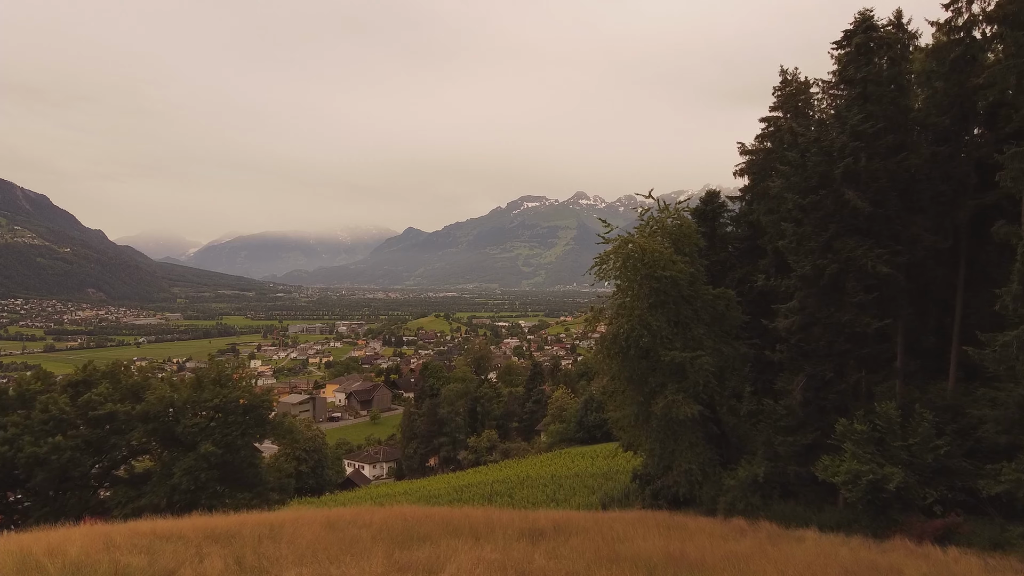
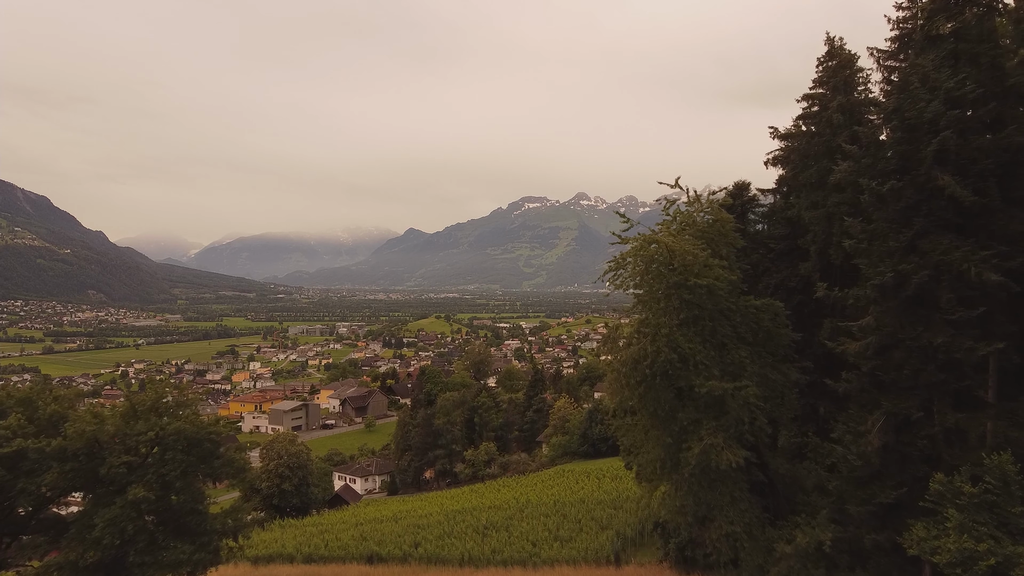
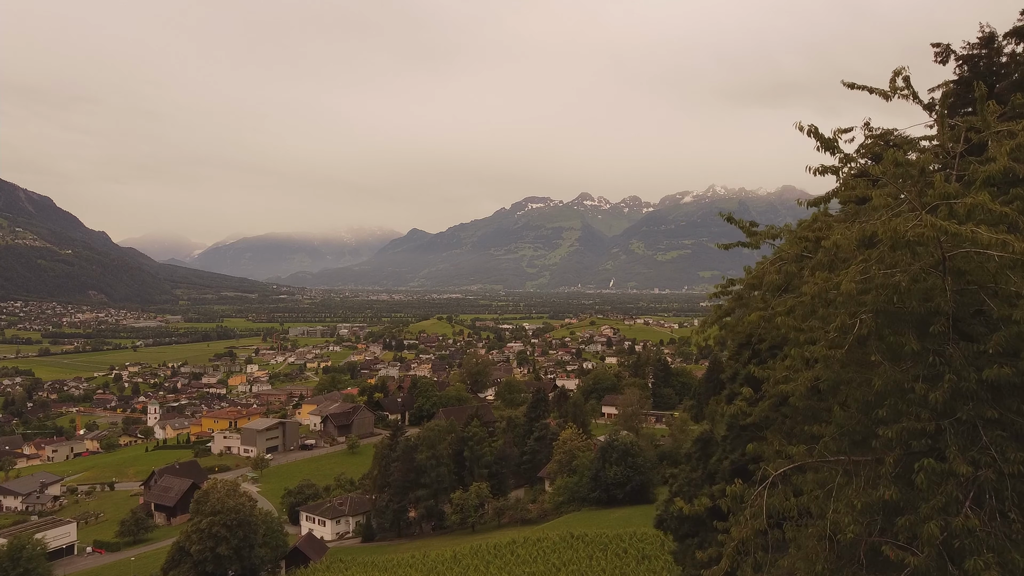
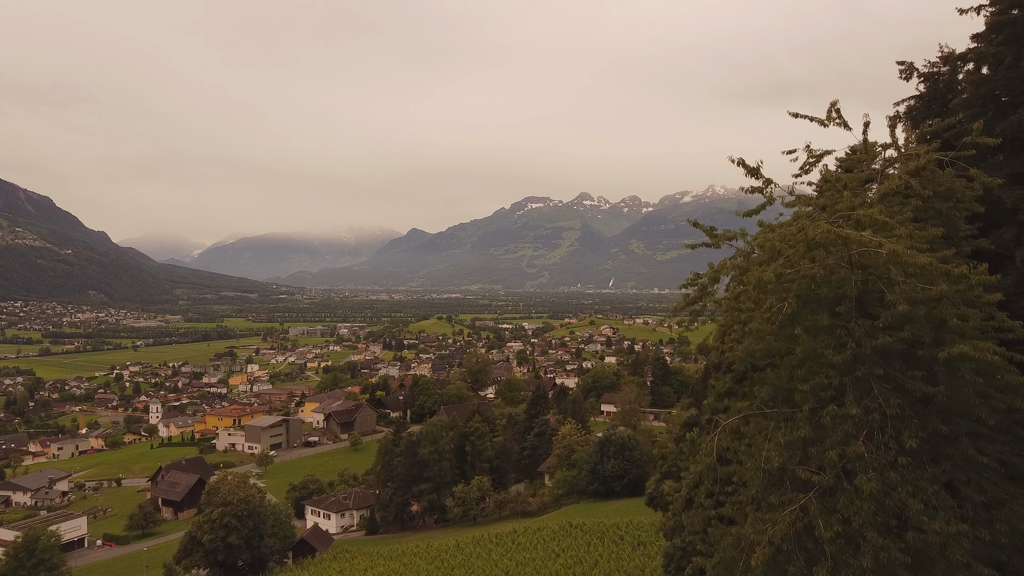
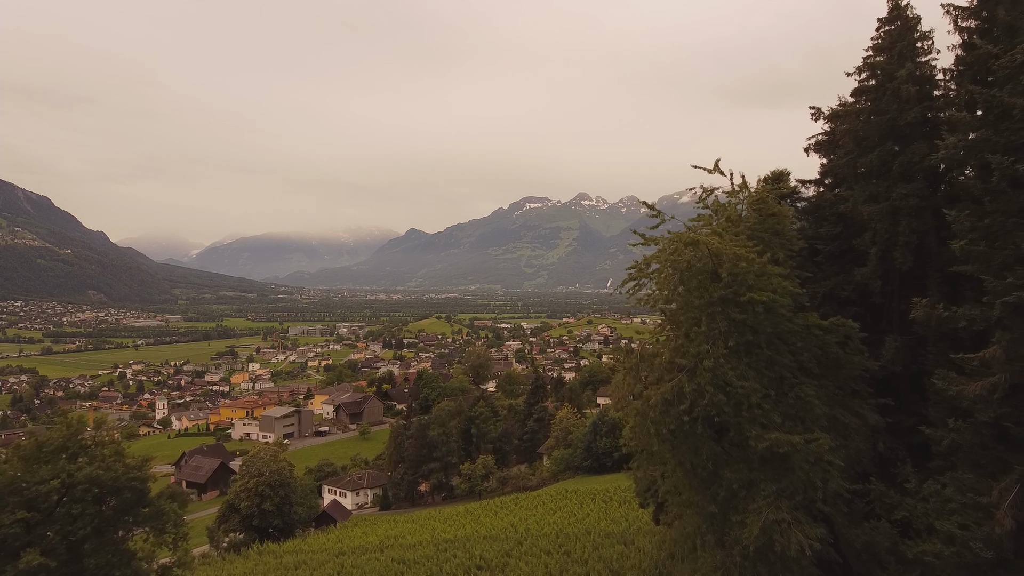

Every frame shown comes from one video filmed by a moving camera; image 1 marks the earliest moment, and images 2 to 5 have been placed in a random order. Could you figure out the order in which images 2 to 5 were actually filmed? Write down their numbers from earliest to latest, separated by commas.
2, 5, 4, 3
